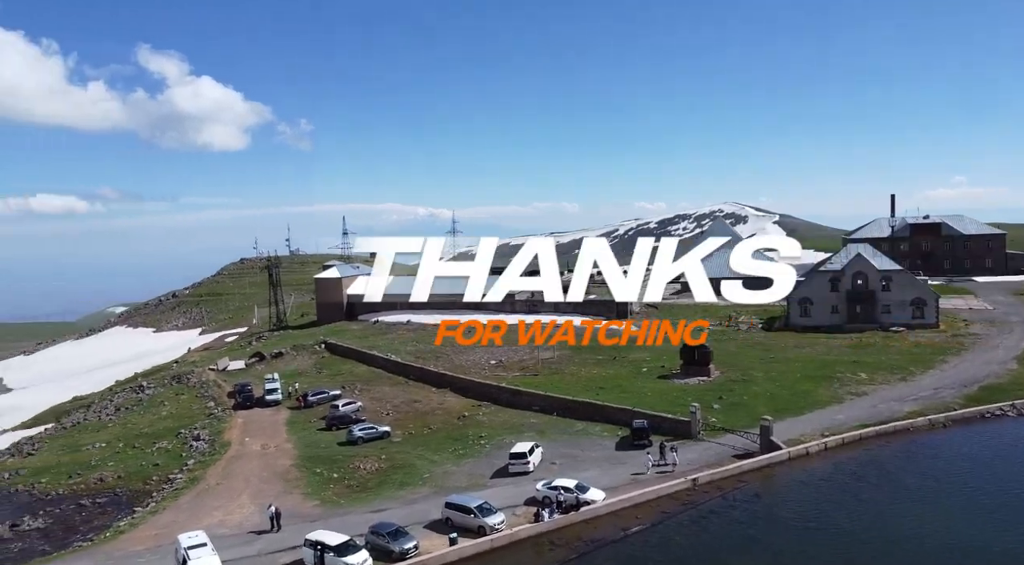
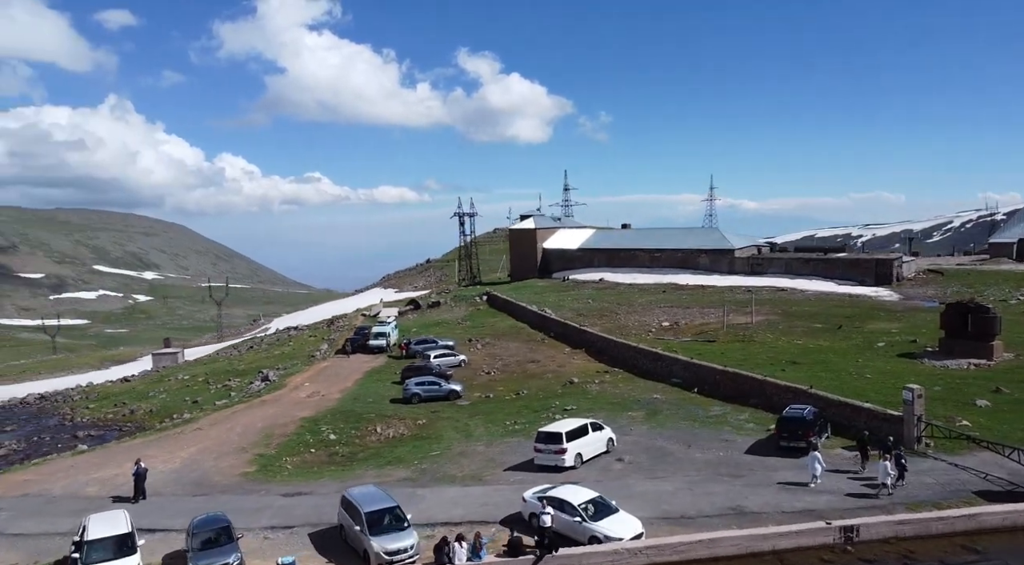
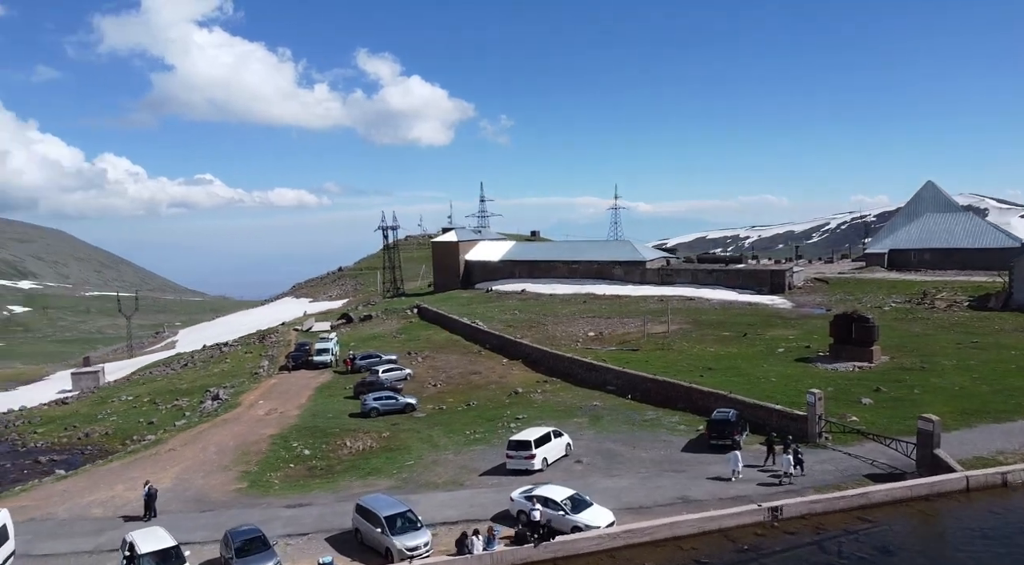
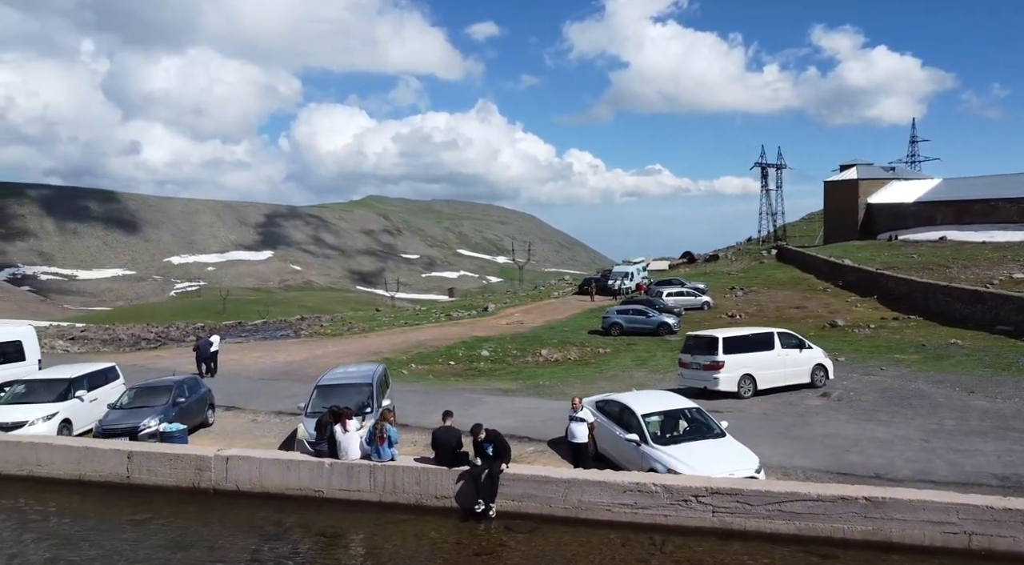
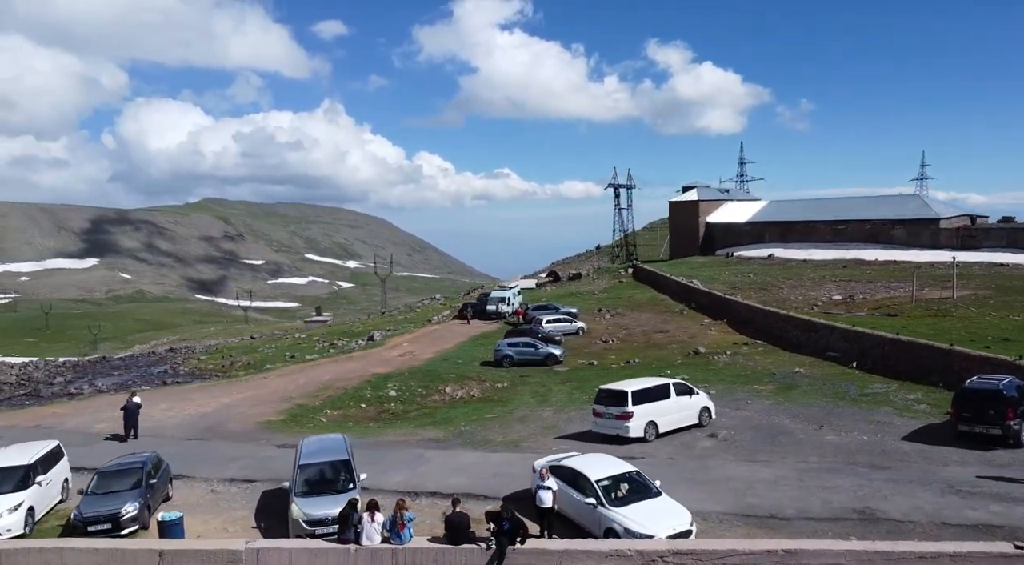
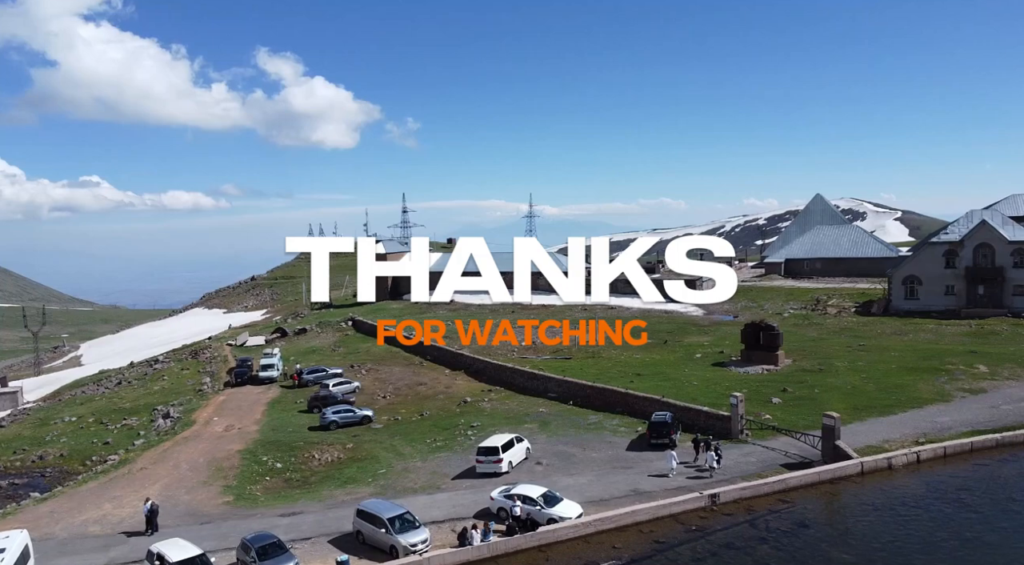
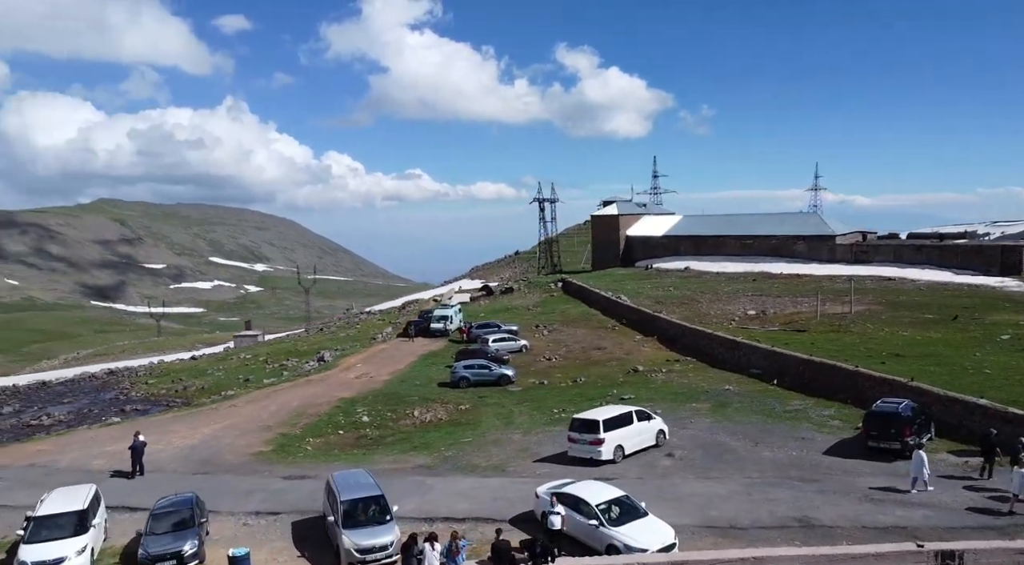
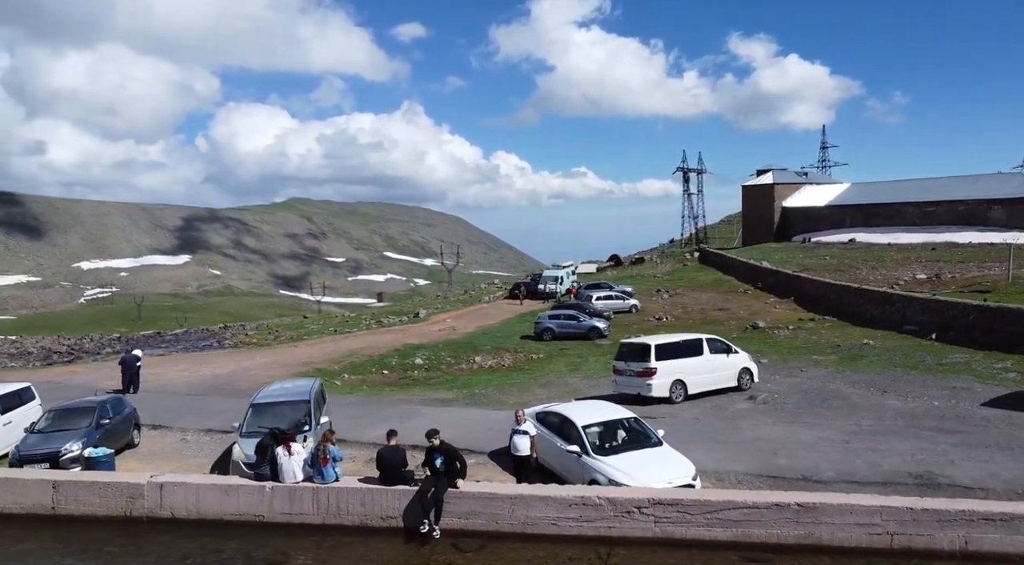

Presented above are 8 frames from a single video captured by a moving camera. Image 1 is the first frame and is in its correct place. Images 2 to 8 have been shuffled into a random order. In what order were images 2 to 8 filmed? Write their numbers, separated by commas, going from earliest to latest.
6, 3, 2, 7, 5, 8, 4
